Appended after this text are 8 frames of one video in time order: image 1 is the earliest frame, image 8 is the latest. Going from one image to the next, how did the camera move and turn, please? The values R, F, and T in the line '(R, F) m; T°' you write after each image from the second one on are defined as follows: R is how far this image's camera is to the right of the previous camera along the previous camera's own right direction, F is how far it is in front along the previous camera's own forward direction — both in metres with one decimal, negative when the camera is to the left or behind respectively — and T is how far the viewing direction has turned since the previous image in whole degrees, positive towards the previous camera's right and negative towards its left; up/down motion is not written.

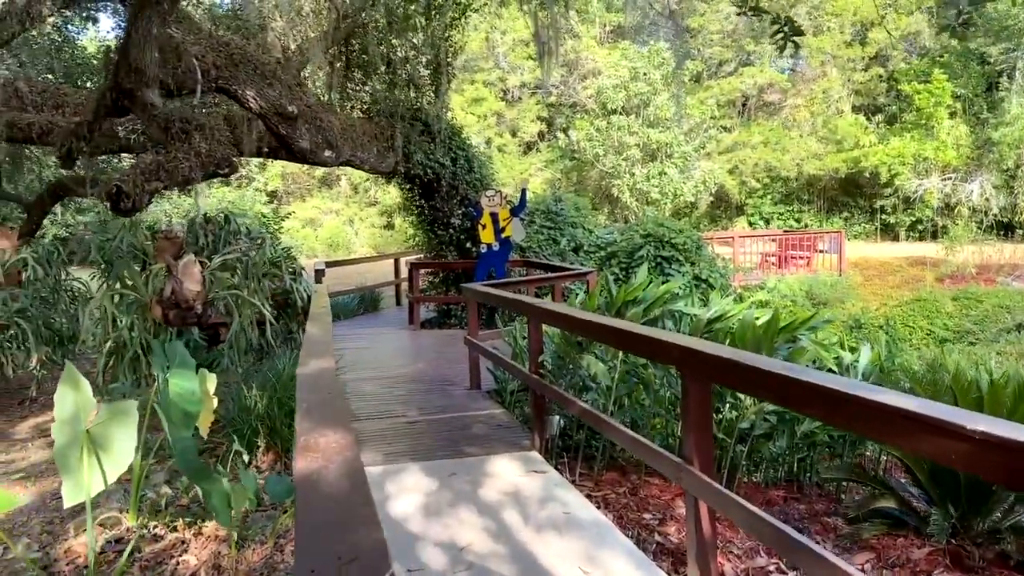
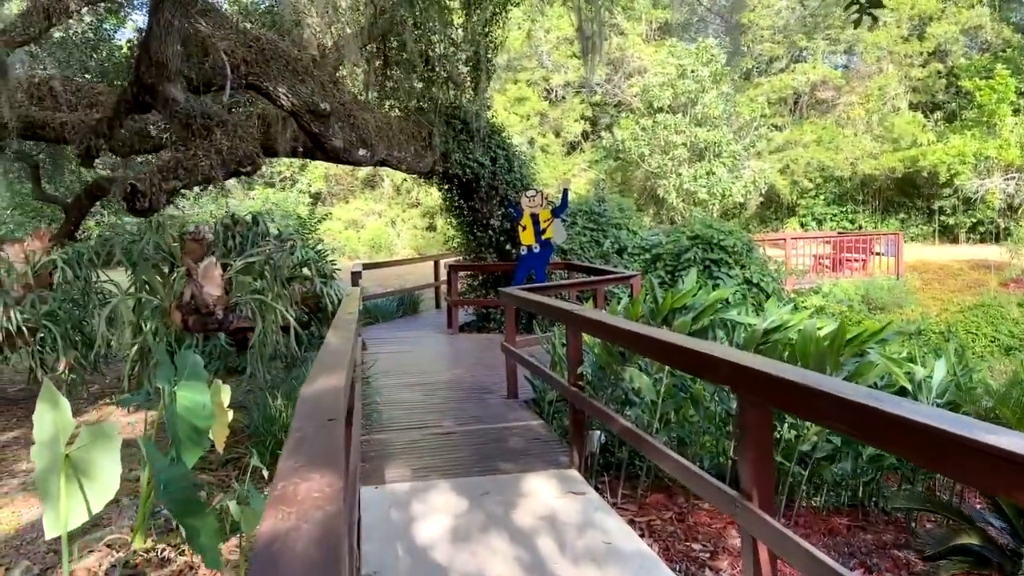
(0.0, +0.3) m; -3°
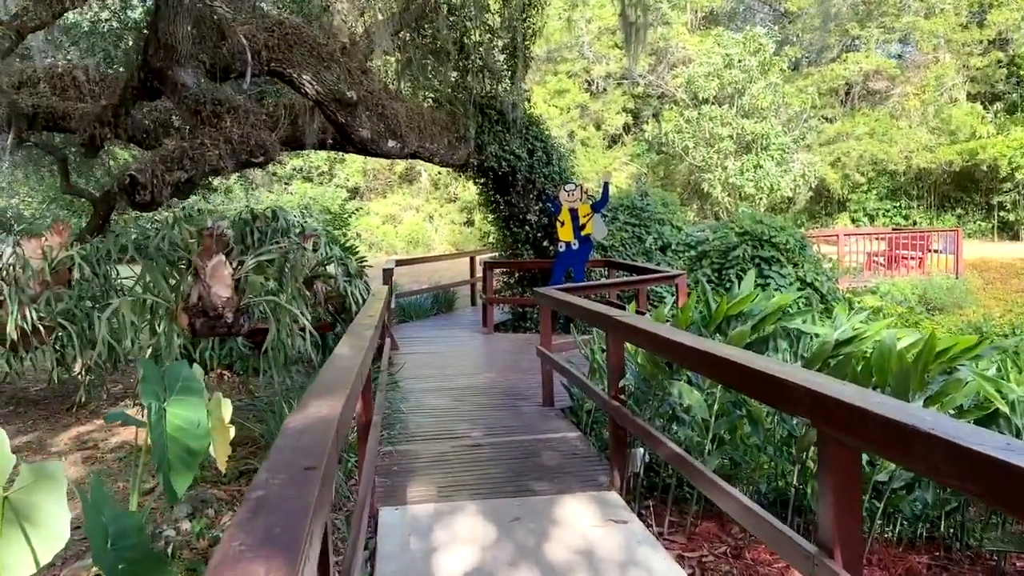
(0.0, +0.4) m; -3°
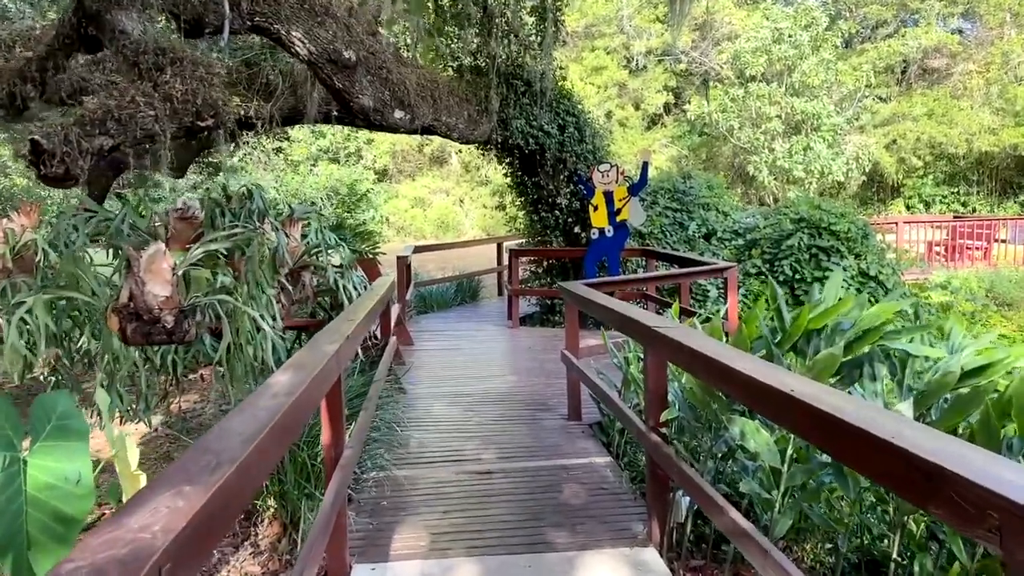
(+0.1, +0.8) m; -3°
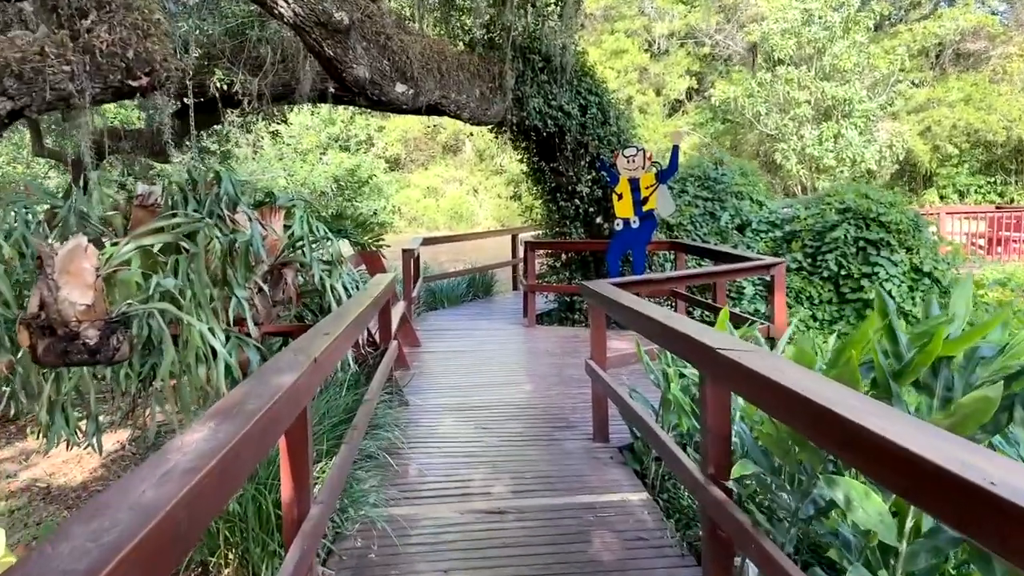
(0.0, +0.6) m; -1°
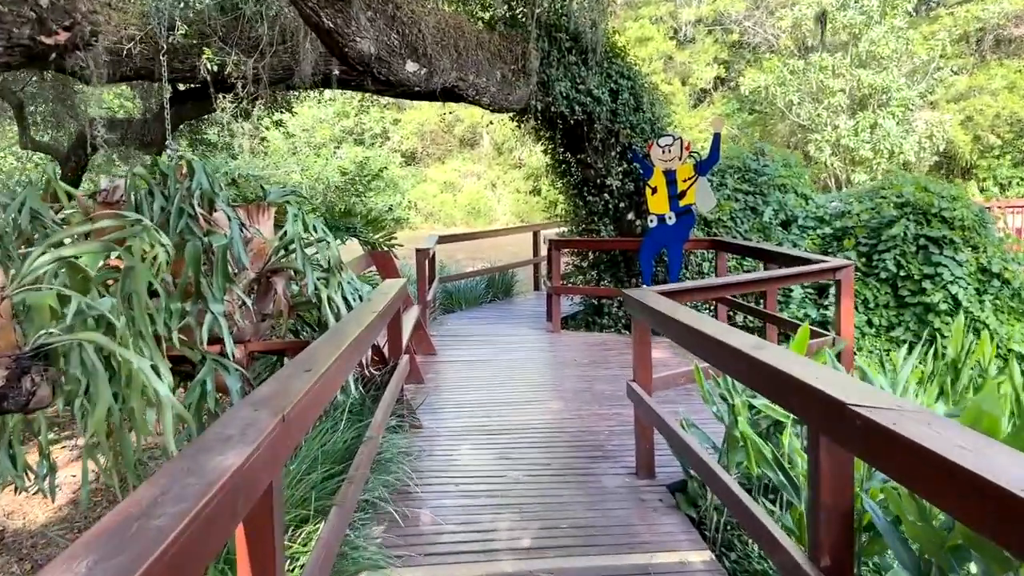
(-0.1, +0.6) m; -1°
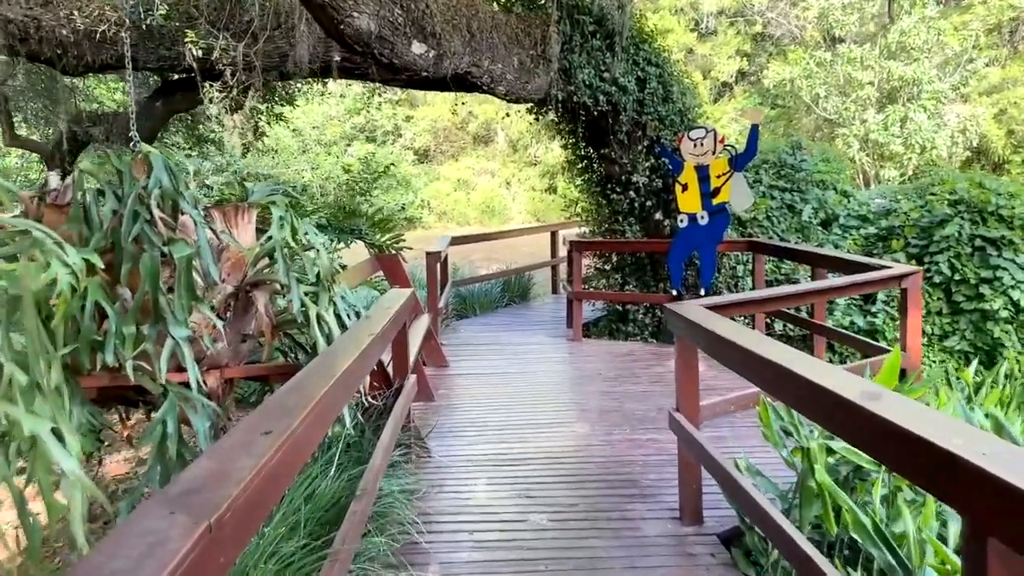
(0.0, +0.5) m; -1°
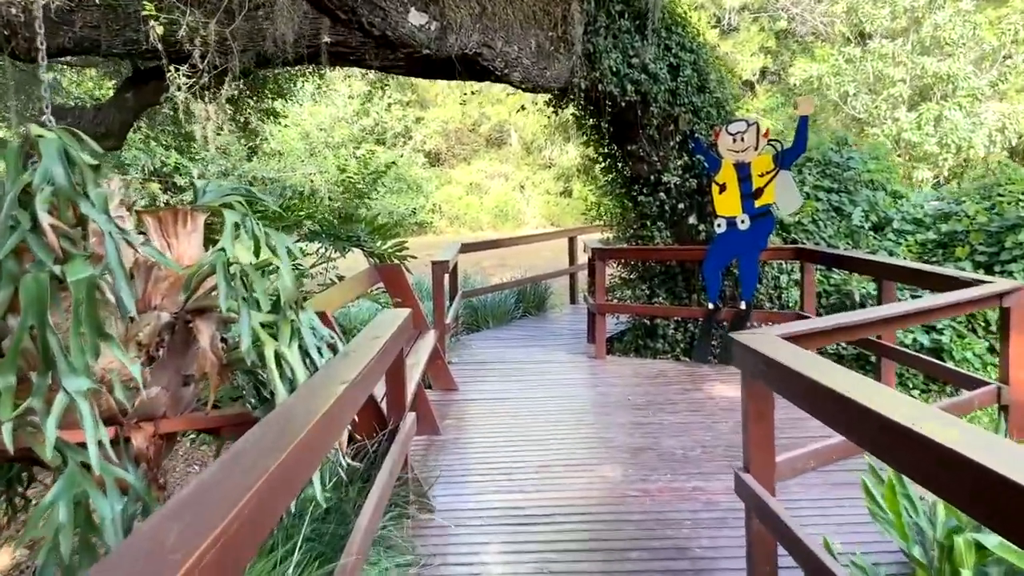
(0.0, +0.6) m; -1°
